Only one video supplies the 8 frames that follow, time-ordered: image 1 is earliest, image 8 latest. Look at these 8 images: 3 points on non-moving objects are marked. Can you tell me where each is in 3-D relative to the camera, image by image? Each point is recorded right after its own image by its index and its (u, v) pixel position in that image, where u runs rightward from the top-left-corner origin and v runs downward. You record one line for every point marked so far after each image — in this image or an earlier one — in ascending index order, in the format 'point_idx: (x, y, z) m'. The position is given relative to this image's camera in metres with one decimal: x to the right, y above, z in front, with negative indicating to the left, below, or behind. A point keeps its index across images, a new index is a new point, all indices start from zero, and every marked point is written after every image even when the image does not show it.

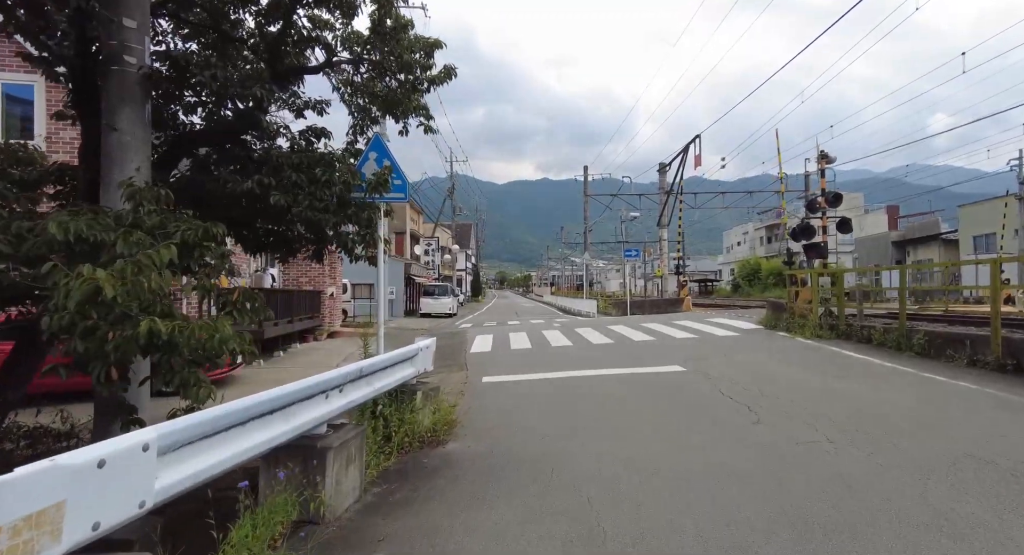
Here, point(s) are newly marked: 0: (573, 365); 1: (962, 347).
0: (+1.3, -2.0, +10.9) m
1: (+7.1, -1.1, +7.8) m
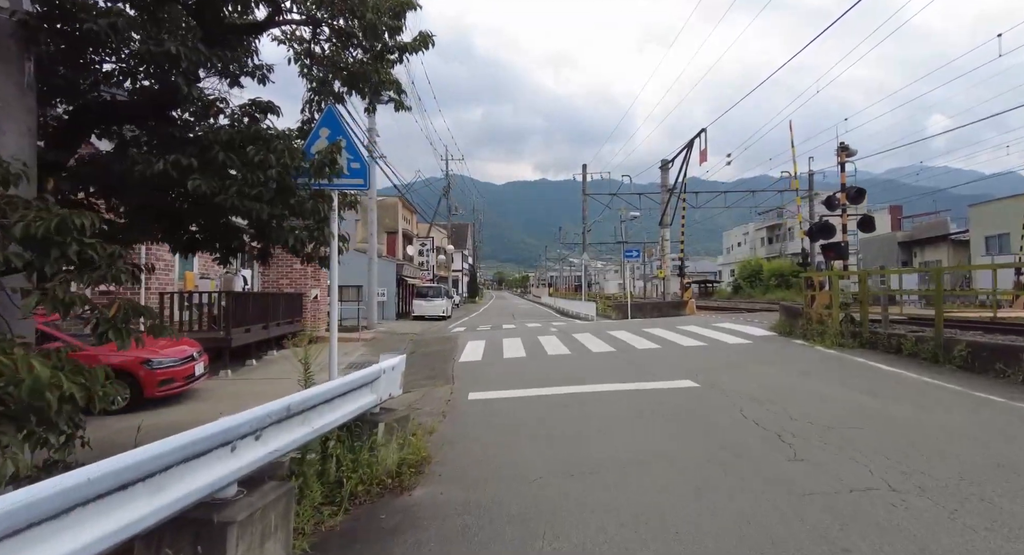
0: (+1.2, -2.1, +9.8) m
1: (+6.9, -1.1, +6.8) m
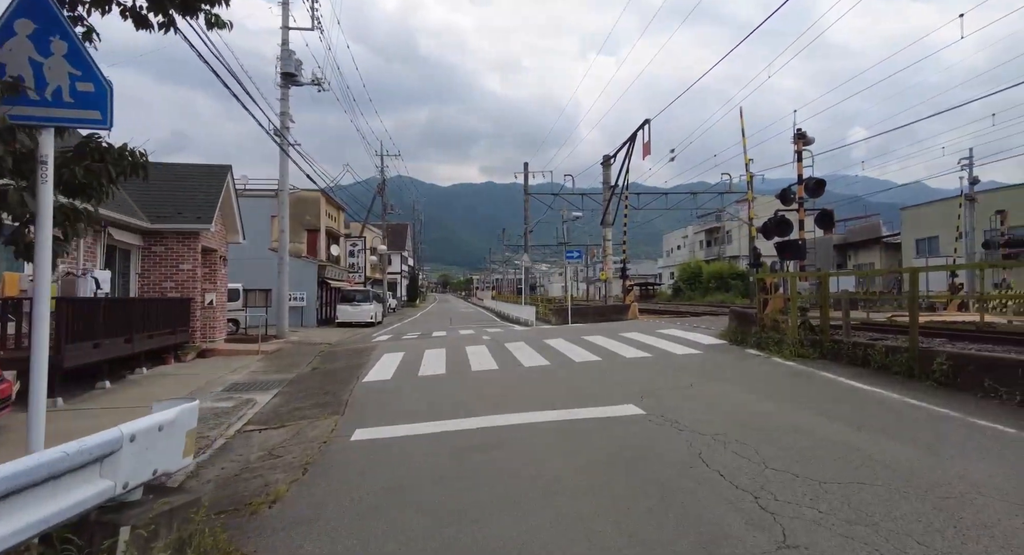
0: (-0.4, -2.1, +7.9) m
1: (+5.7, -1.1, +5.6) m
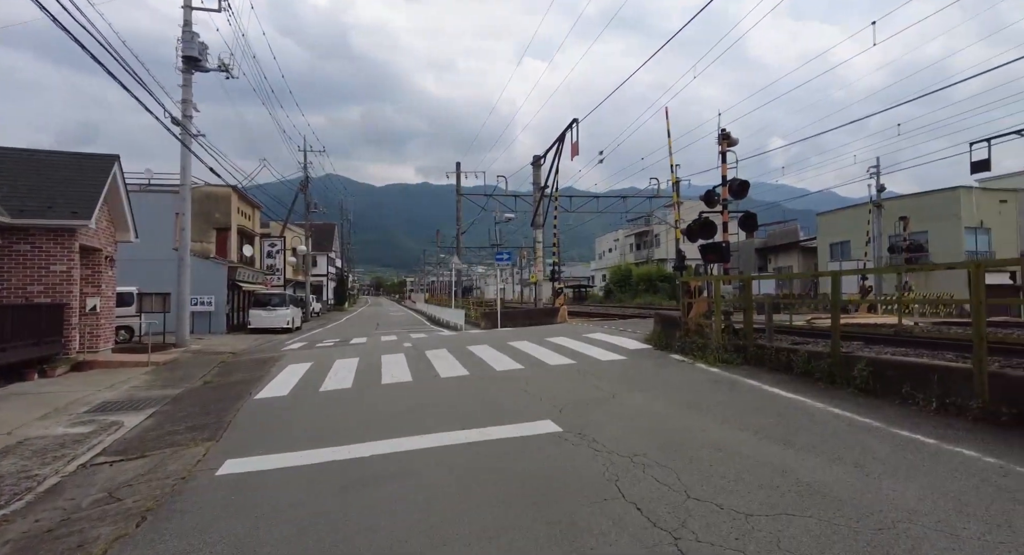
0: (-1.7, -2.1, +7.0) m
1: (+4.6, -1.2, +5.4) m
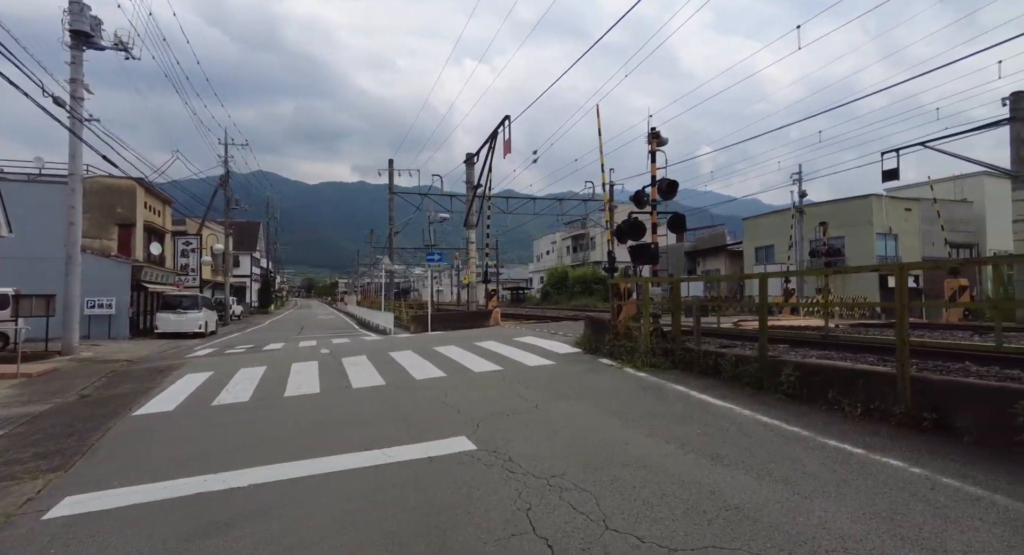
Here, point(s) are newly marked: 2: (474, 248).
0: (-2.8, -2.1, +6.1) m
1: (+3.6, -1.2, +5.3) m
2: (-1.5, +1.2, +19.4) m
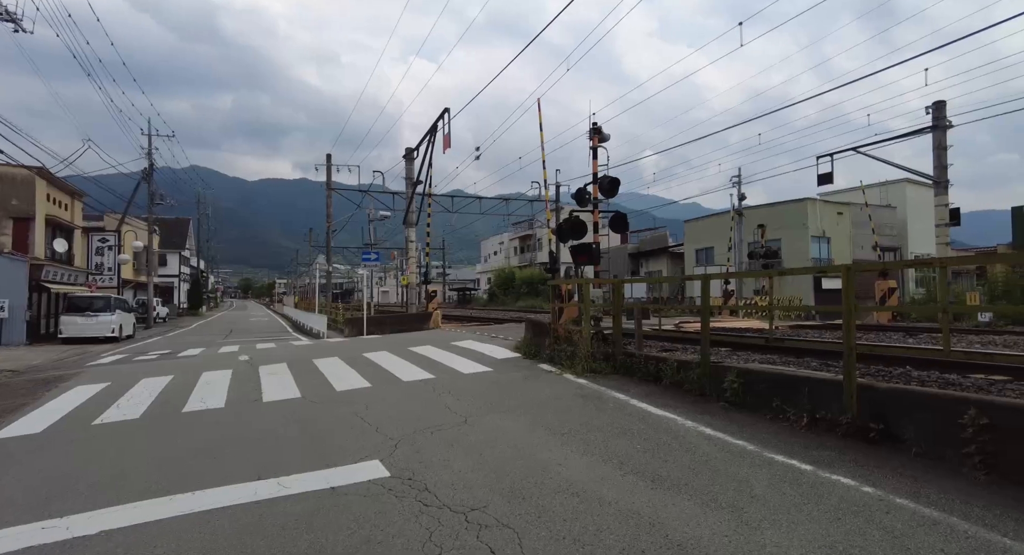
0: (-3.6, -2.1, +5.1) m
1: (+2.8, -1.2, +5.0) m
2: (-3.7, +1.2, +18.5) m
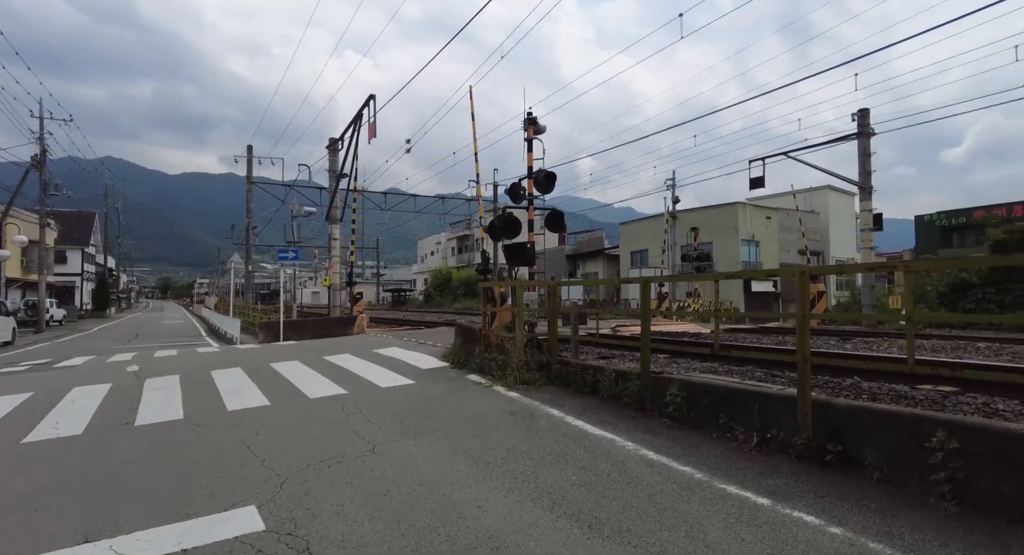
0: (-4.4, -2.1, +3.8) m
1: (+2.1, -1.2, +4.5) m
2: (-6.1, +1.1, +17.1) m
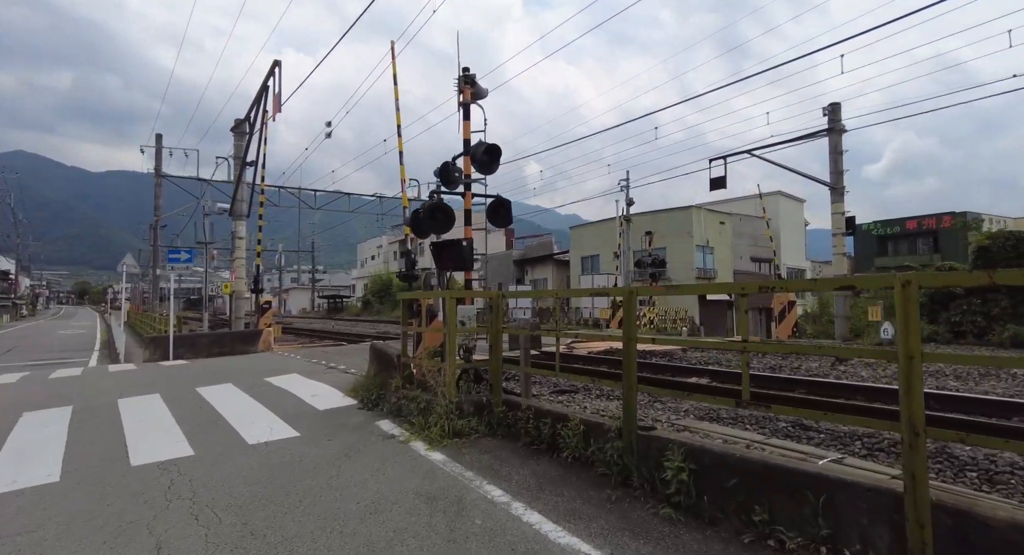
0: (-4.8, -2.1, +1.4) m
1: (+1.6, -1.3, +2.8) m
2: (-7.9, +1.0, +14.5) m
